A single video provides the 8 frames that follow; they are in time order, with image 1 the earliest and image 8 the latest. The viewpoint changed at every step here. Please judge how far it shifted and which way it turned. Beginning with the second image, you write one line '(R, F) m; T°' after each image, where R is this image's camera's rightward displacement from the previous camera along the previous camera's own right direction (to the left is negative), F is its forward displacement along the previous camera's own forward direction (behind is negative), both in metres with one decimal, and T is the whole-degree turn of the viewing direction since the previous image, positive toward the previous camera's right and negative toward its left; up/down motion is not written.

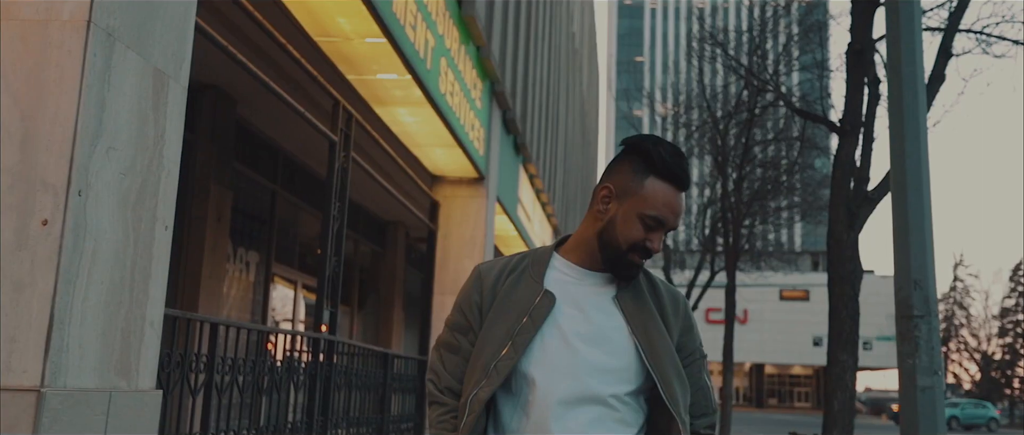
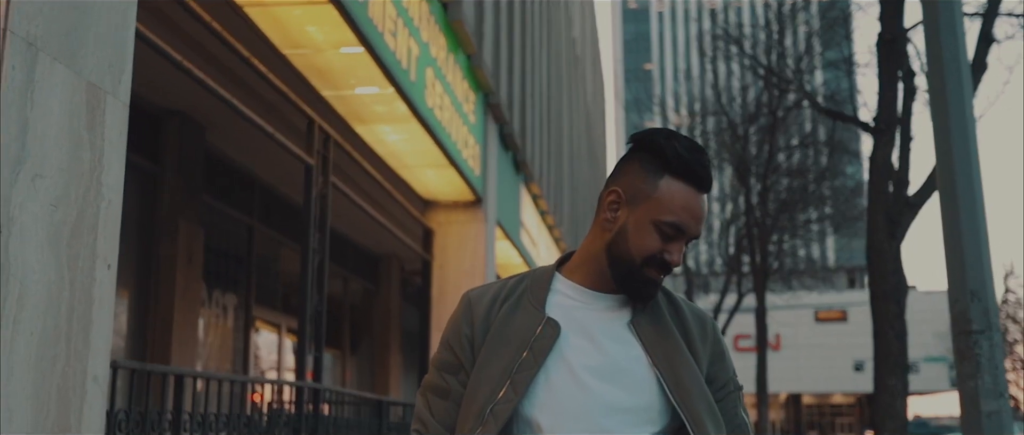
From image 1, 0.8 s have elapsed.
(+0.1, +1.3) m; -1°
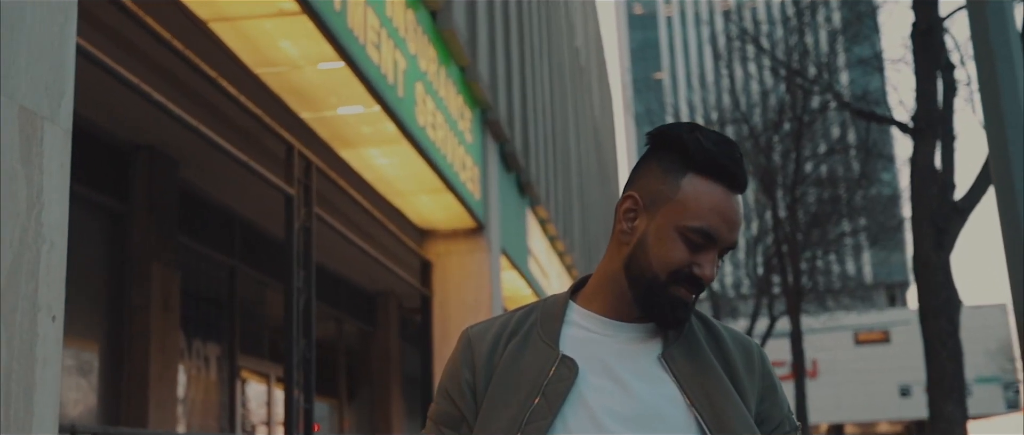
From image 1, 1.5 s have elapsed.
(0.0, +1.1) m; 0°
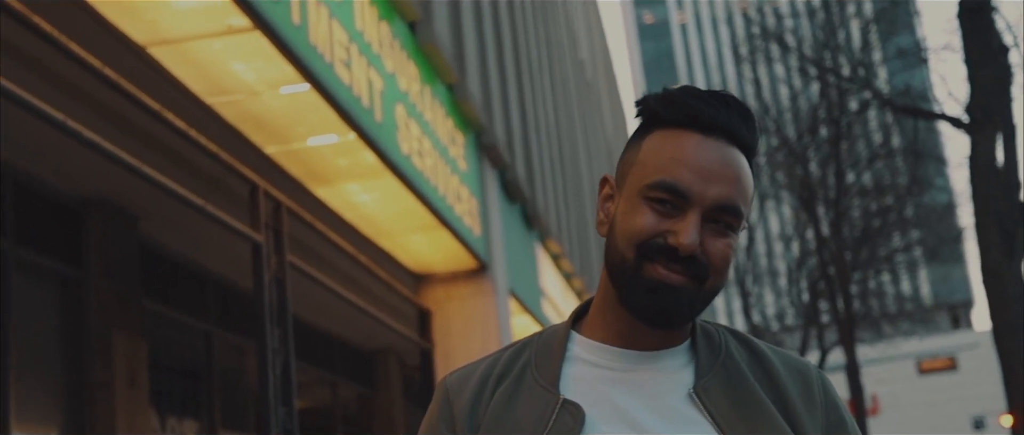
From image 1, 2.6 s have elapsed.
(+0.1, +1.3) m; -1°
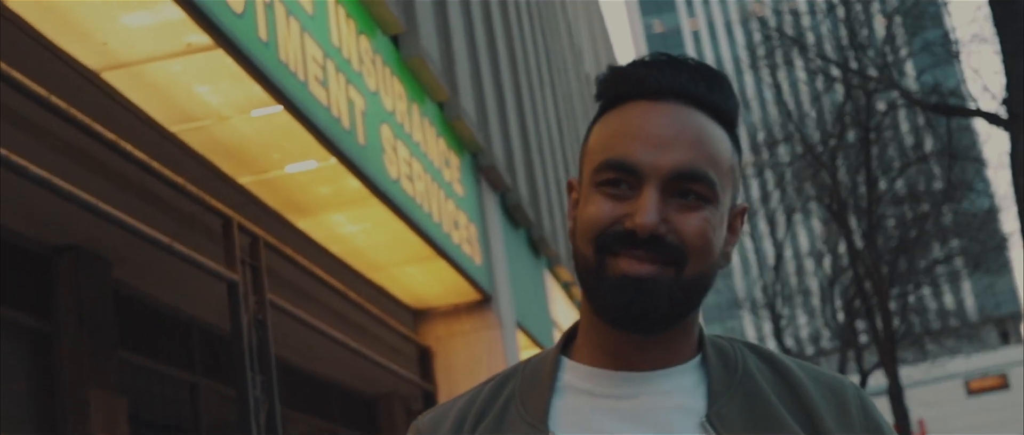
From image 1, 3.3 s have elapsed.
(+0.1, +0.7) m; -1°
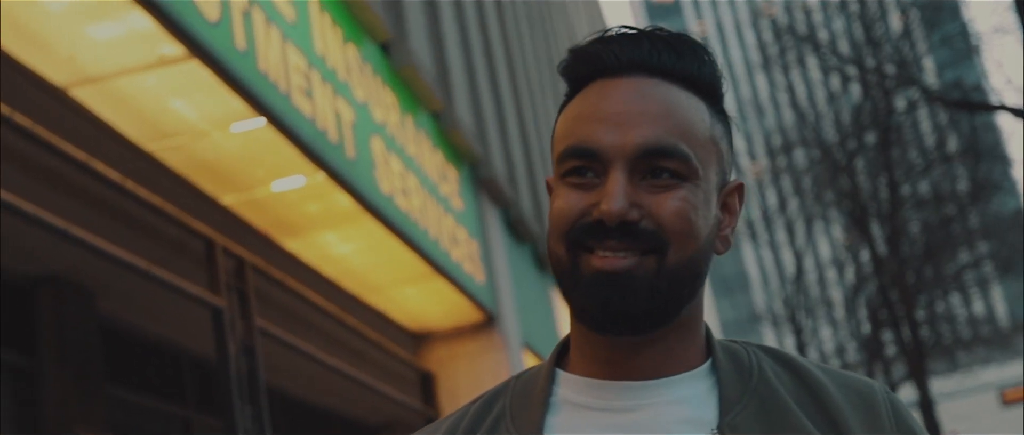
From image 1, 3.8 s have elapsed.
(+0.1, +0.4) m; -1°
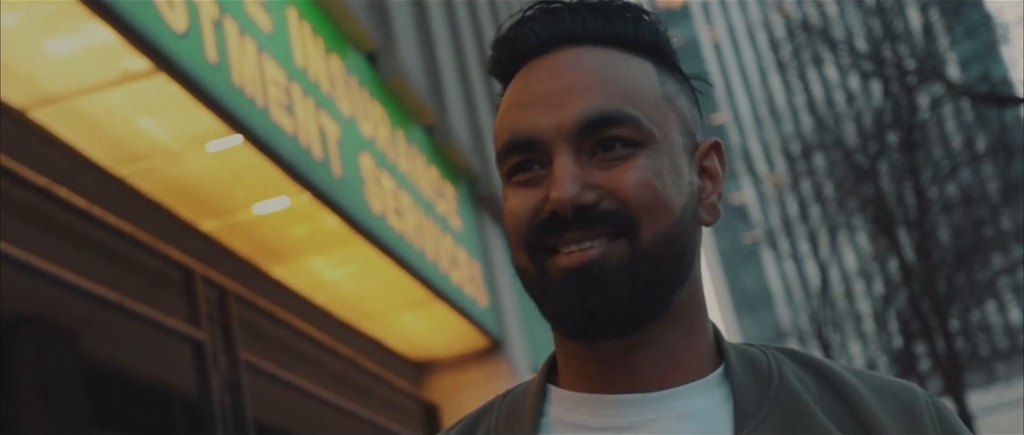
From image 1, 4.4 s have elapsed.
(+0.1, +0.5) m; -1°
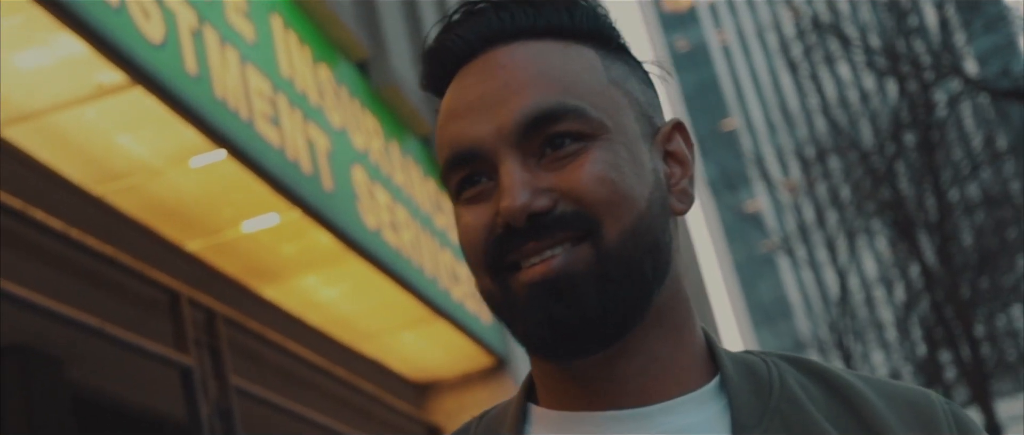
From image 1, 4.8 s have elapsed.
(+0.1, +0.3) m; -1°
